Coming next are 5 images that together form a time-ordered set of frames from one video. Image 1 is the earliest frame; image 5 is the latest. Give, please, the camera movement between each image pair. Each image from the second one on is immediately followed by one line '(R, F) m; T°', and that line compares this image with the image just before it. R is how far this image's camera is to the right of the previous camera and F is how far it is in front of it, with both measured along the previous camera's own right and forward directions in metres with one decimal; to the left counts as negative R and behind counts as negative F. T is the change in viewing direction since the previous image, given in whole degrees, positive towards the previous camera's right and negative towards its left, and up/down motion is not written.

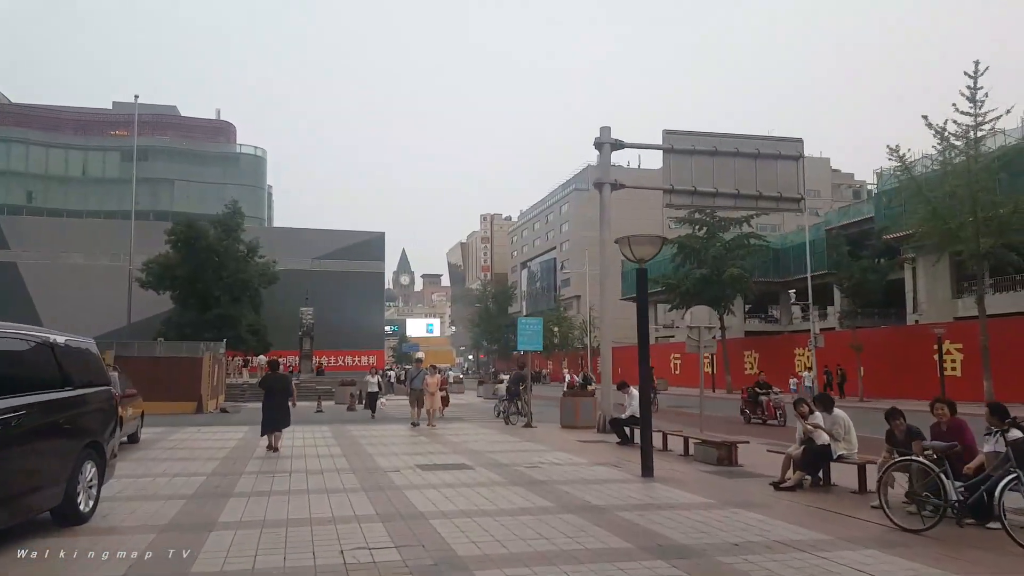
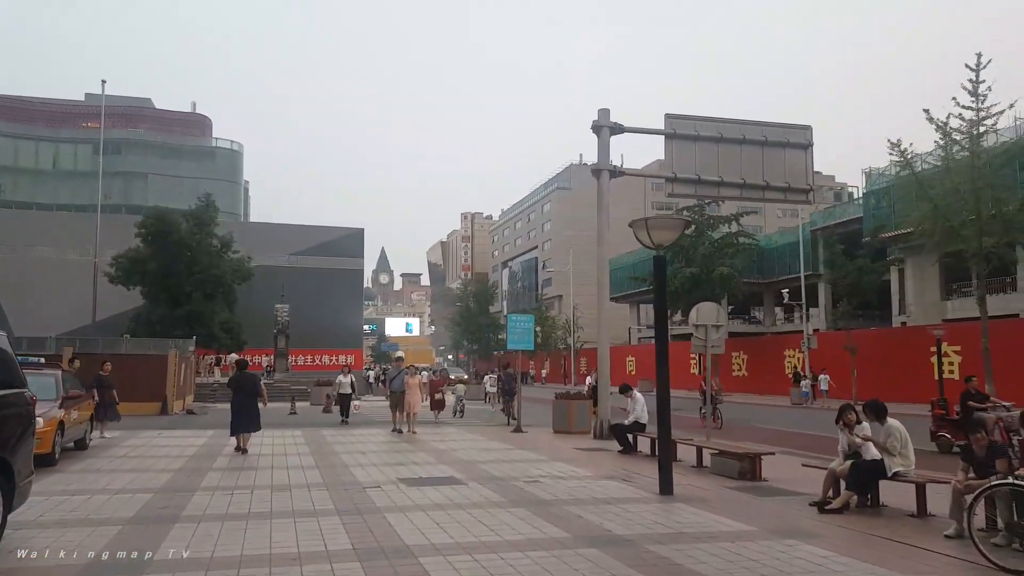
(-0.2, +1.4) m; +2°
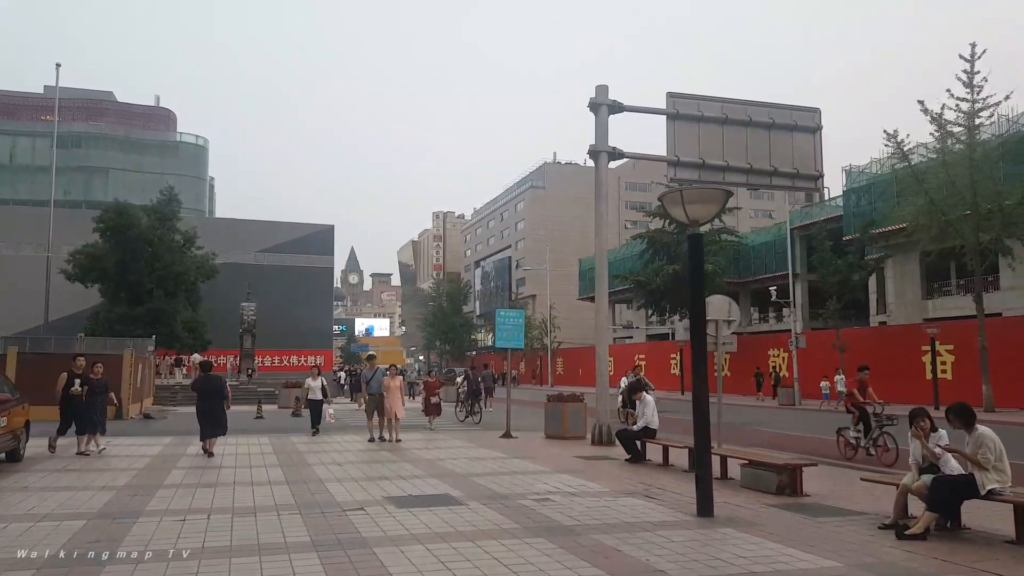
(-0.4, +1.5) m; +2°
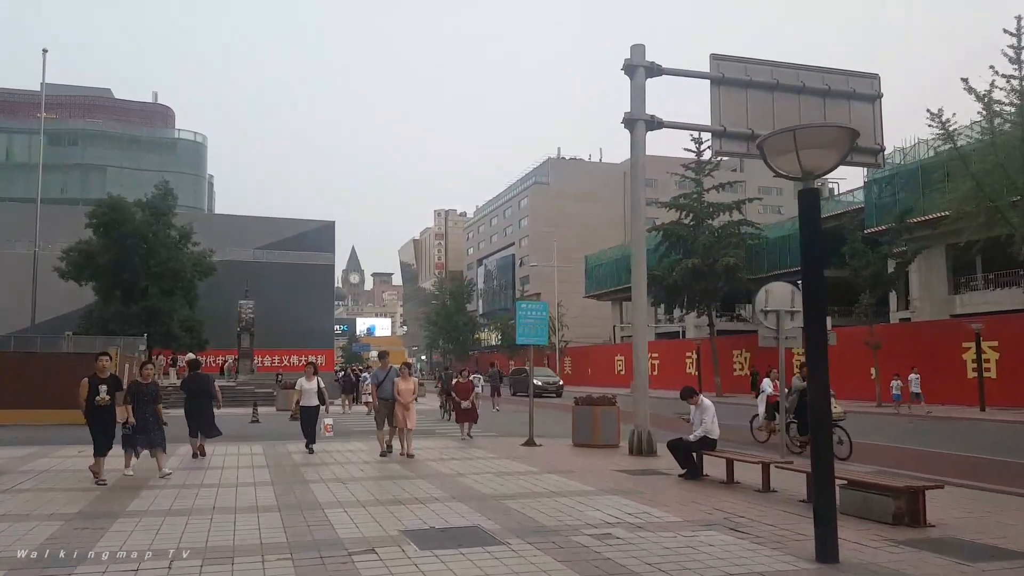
(-0.4, +1.9) m; 0°
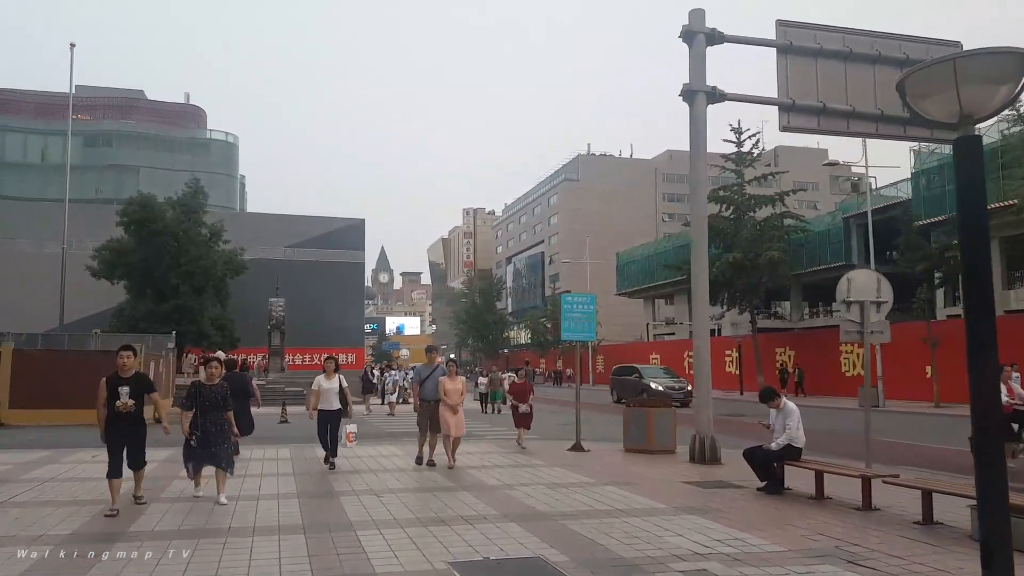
(-0.3, +1.2) m; -2°
